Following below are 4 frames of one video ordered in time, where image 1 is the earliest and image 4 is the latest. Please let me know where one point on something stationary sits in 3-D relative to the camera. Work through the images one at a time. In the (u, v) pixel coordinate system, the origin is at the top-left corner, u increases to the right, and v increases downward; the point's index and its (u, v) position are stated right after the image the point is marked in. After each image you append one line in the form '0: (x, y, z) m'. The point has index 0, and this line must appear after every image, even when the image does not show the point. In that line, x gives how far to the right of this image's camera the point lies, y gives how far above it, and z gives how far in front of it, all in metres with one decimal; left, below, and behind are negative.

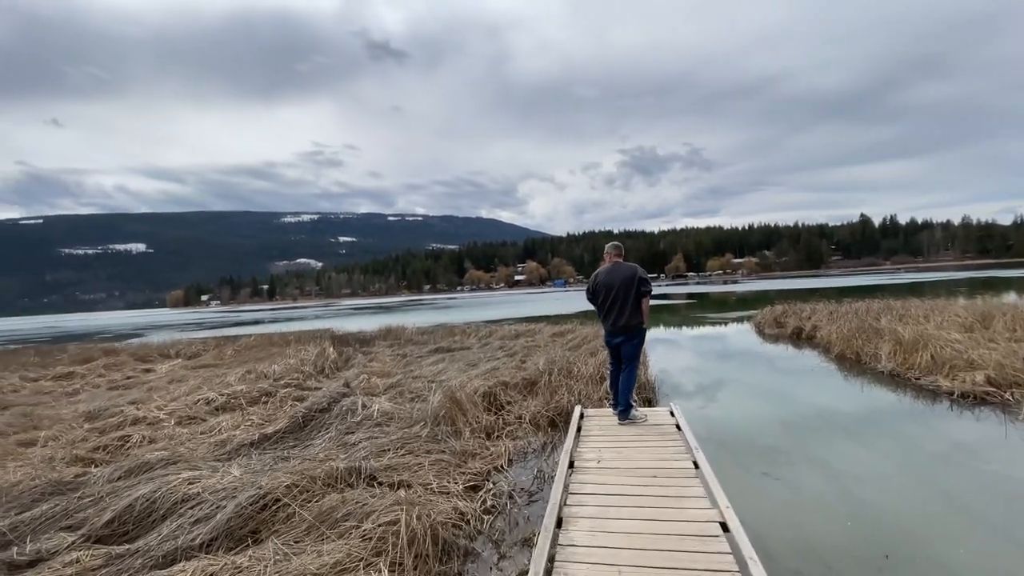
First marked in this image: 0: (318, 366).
0: (-5.0, -2.0, +12.1) m
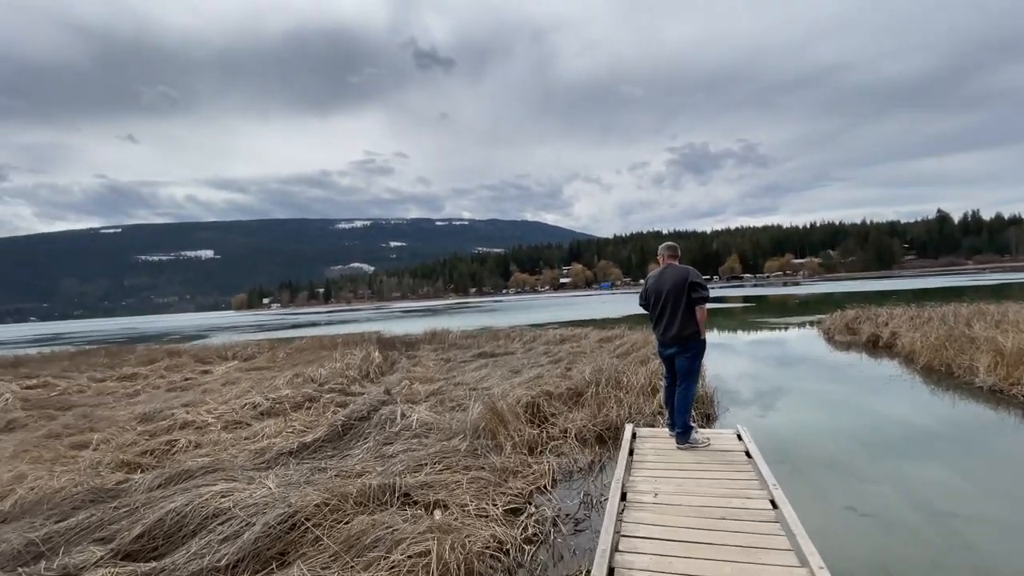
0: (-3.9, -2.1, +12.1) m
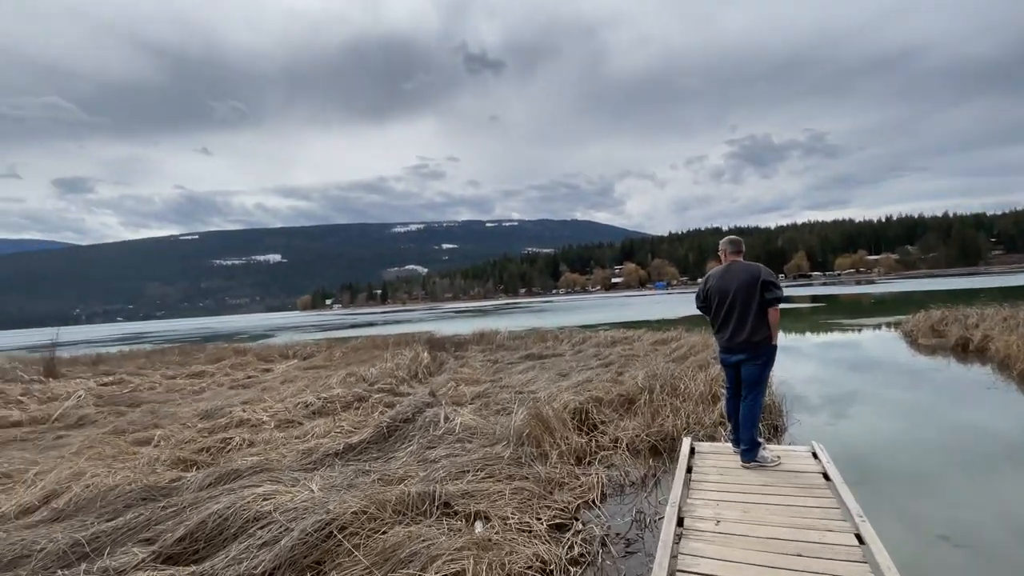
0: (-2.6, -2.2, +12.2) m
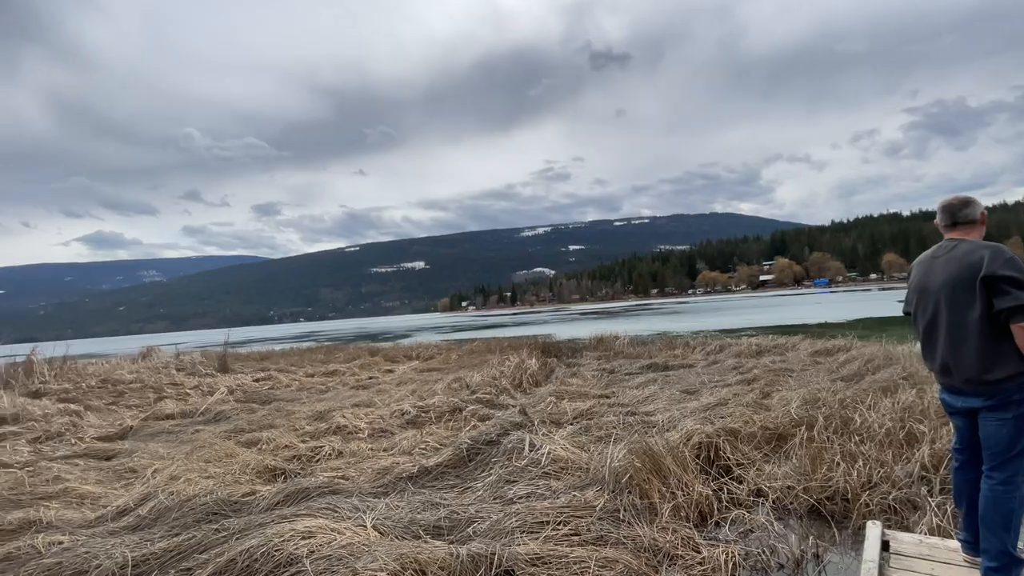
0: (+0.1, -2.2, +11.3) m
